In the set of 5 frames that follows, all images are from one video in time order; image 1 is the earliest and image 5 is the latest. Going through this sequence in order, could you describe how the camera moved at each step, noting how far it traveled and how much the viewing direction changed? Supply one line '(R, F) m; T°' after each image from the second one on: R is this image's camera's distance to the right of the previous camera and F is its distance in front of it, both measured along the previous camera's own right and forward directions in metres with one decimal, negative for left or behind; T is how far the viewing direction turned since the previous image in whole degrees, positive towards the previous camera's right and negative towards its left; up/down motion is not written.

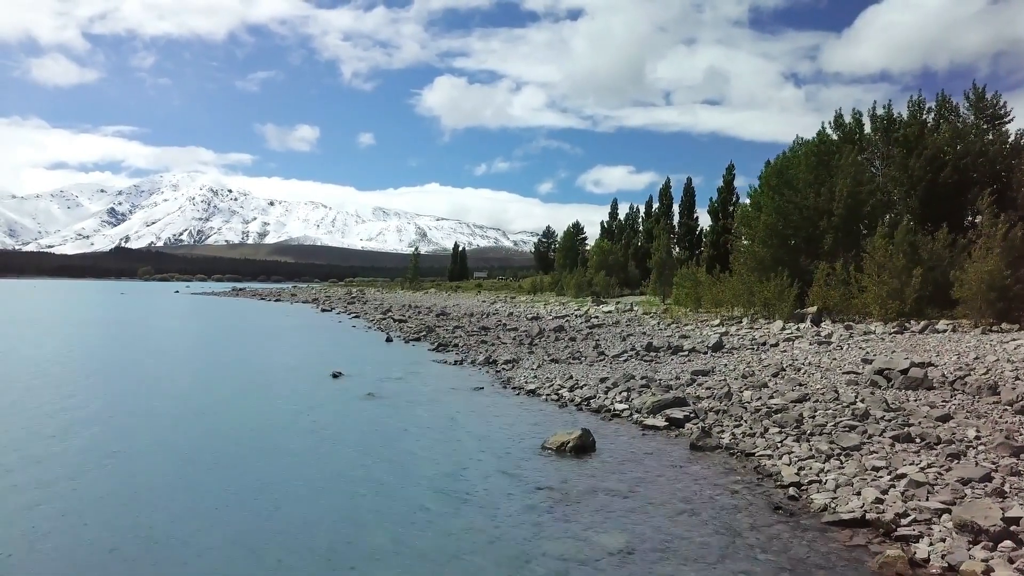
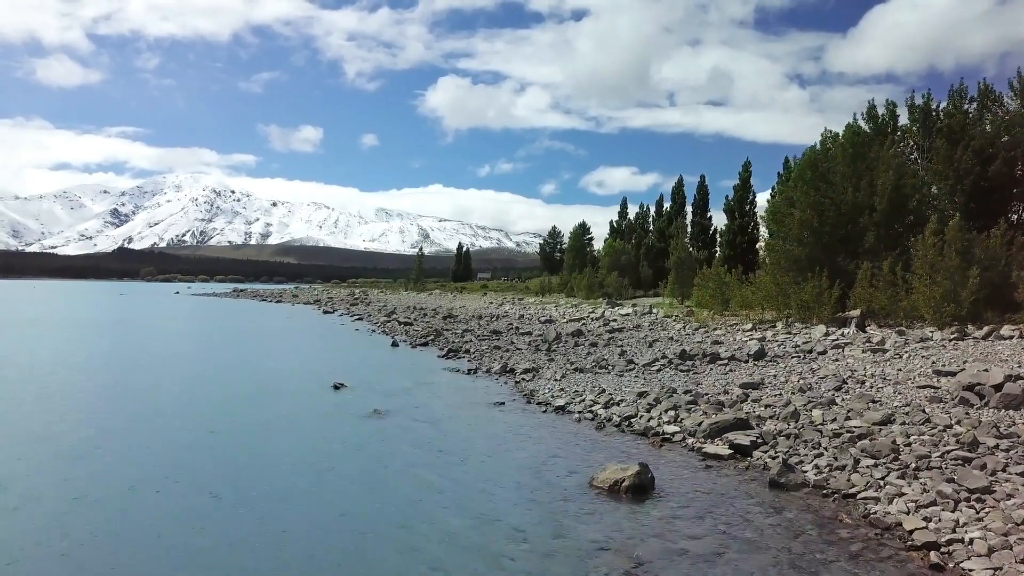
(-0.5, +2.1) m; 0°
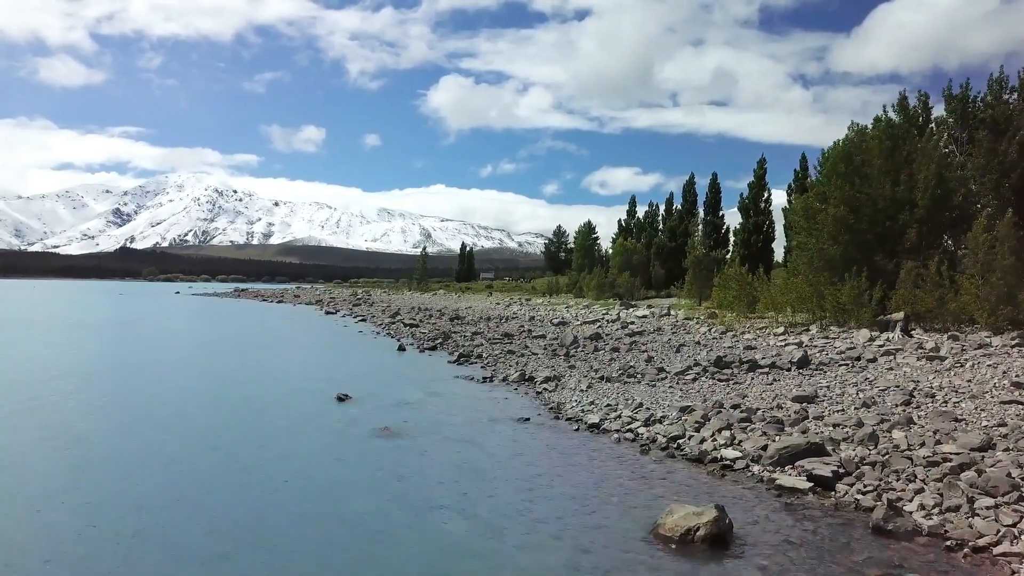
(-0.5, +1.7) m; 0°
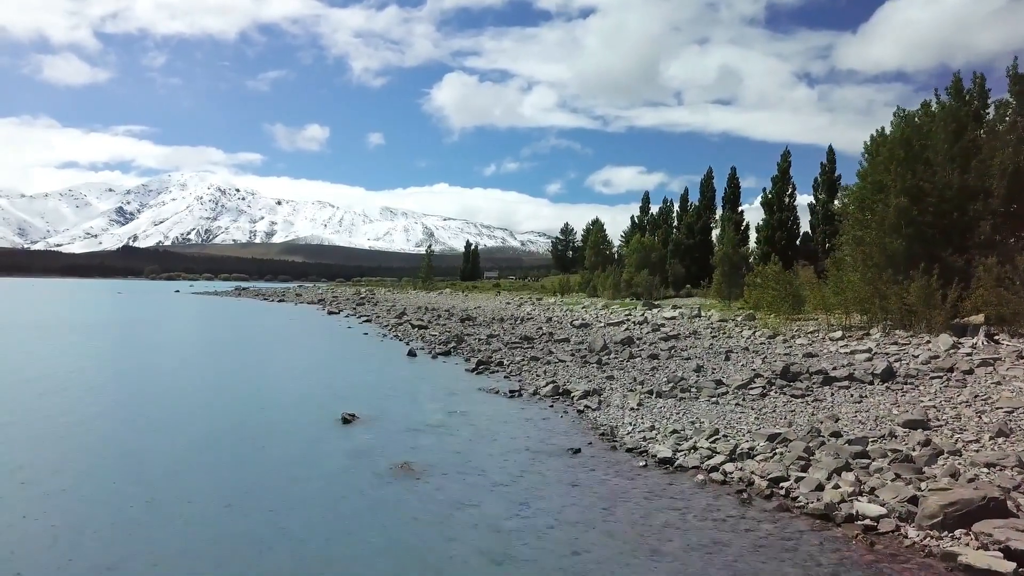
(-0.7, +2.7) m; 0°
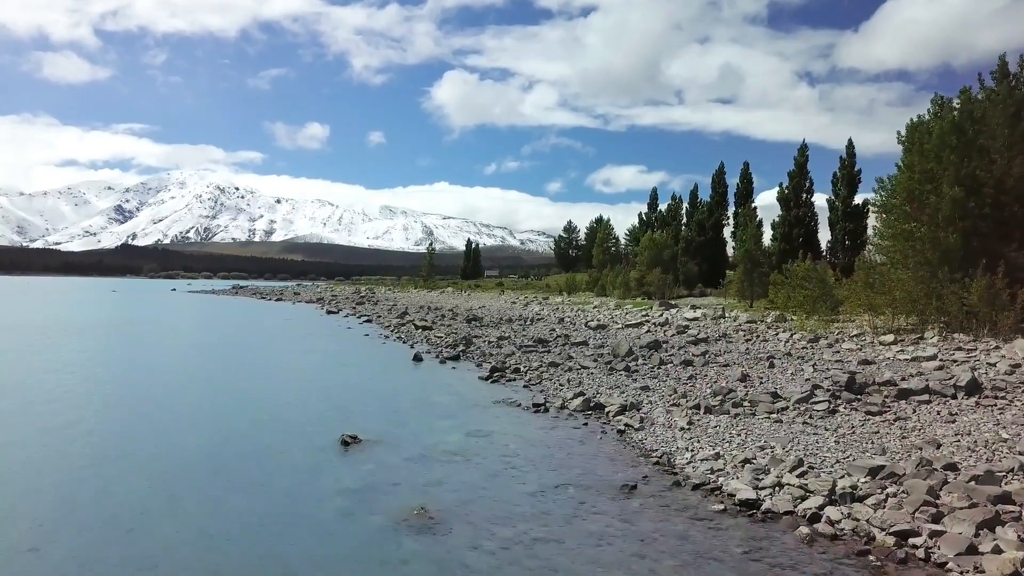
(-0.5, +2.1) m; 0°
